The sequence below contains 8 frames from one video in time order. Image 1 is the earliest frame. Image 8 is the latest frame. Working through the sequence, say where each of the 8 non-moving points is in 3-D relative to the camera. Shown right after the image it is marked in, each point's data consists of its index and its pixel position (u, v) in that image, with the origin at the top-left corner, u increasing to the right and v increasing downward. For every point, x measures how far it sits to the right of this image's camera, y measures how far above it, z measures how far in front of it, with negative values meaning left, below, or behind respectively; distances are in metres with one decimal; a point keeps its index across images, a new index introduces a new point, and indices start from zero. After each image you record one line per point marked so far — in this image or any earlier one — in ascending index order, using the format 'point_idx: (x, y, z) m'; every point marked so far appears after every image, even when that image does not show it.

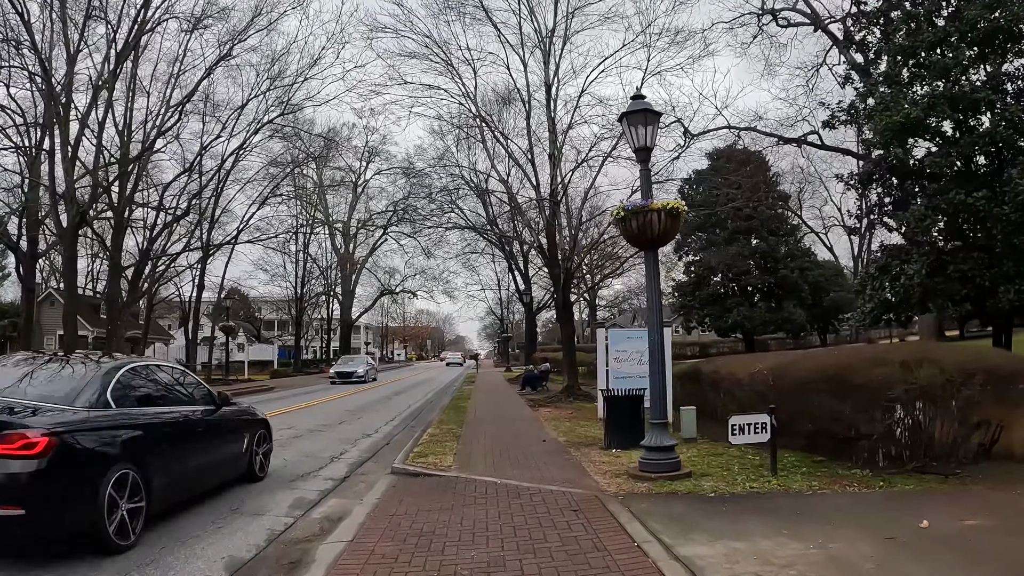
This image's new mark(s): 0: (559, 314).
0: (+1.3, -0.8, +18.4) m
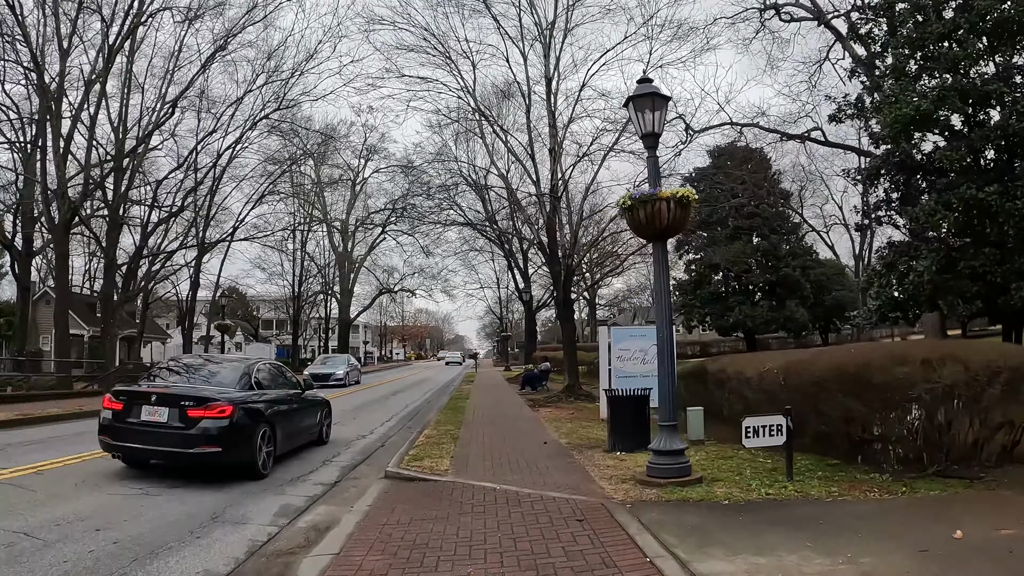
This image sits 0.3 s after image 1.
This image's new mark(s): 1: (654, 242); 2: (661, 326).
0: (+1.3, -0.7, +18.0) m
1: (+1.5, +0.5, +6.9) m
2: (+1.5, -0.4, +6.6) m
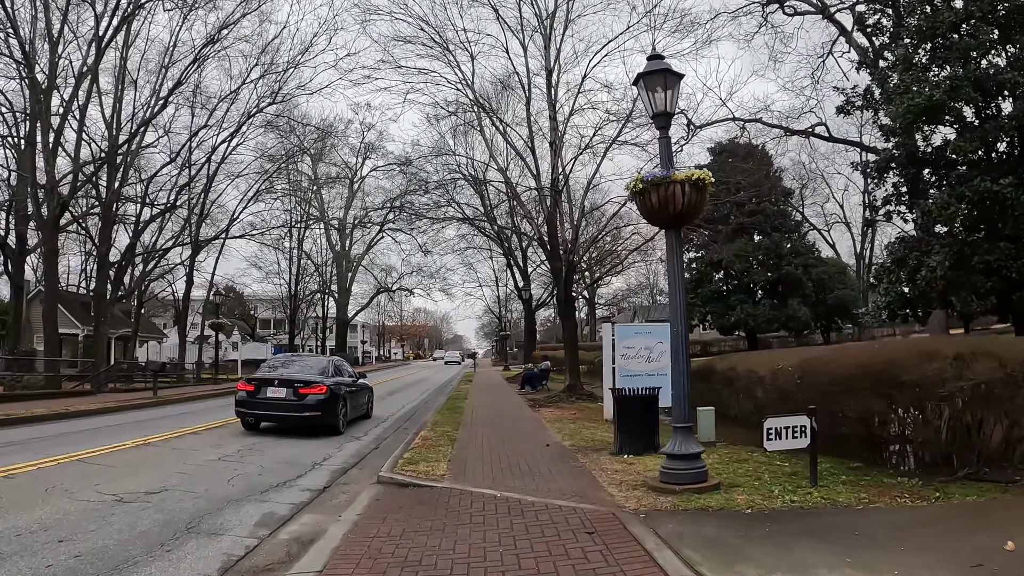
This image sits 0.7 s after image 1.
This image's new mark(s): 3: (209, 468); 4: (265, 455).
0: (+1.3, -0.6, +17.5) m
1: (+1.5, +0.6, +6.4) m
2: (+1.5, -0.3, +6.1) m
3: (-3.8, -2.3, +8.5) m
4: (-3.5, -2.4, +9.4) m
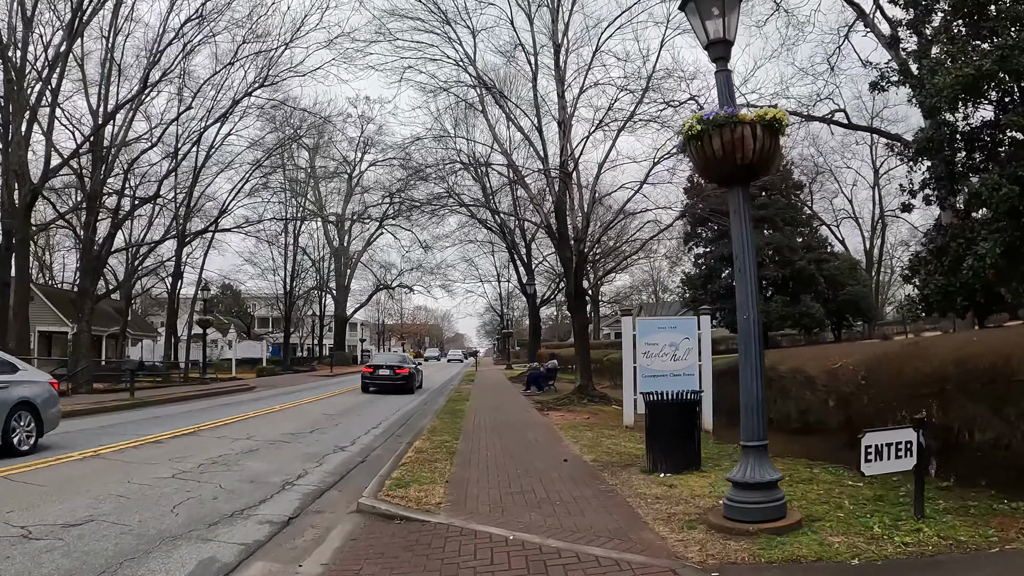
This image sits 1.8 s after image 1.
0: (+1.4, -0.4, +16.1) m
1: (+1.6, +0.7, +4.9) m
2: (+1.6, -0.1, +4.6) m
3: (-3.7, -2.1, +7.0) m
4: (-3.4, -2.2, +7.9) m
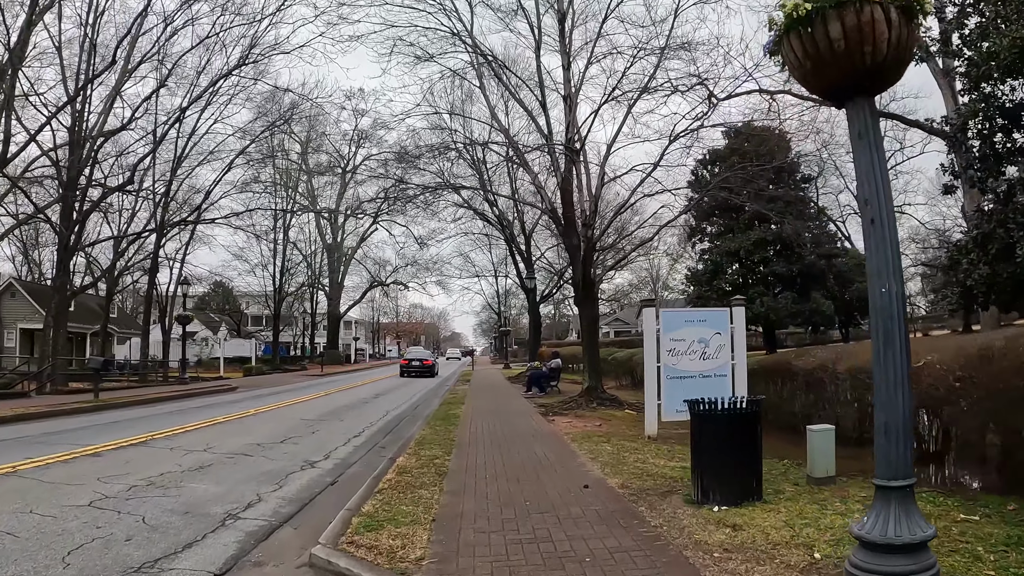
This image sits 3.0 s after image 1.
0: (+1.4, -0.2, +14.5) m
1: (+1.7, +0.9, +3.3) m
2: (+1.7, +0.1, +3.1) m
3: (-3.7, -1.9, +5.4) m
4: (-3.3, -2.0, +6.3) m
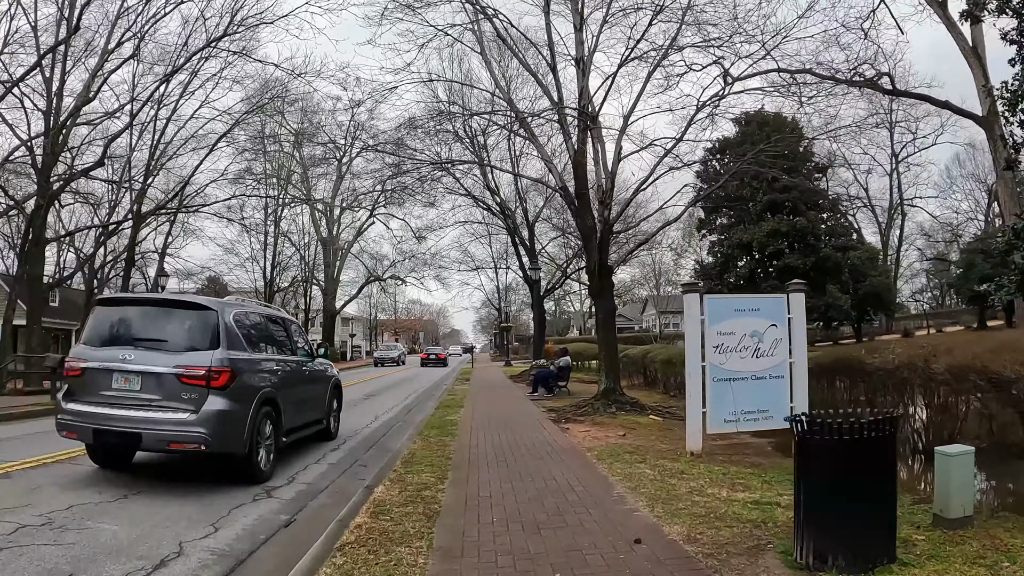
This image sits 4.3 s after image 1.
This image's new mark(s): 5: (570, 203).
0: (+1.5, 0.0, +12.7) m
1: (+1.8, +1.1, +1.6) m
2: (+1.8, +0.3, +1.3) m
3: (-3.6, -1.7, +3.7) m
4: (-3.2, -1.8, +4.6) m
5: (+1.1, +1.6, +12.9) m
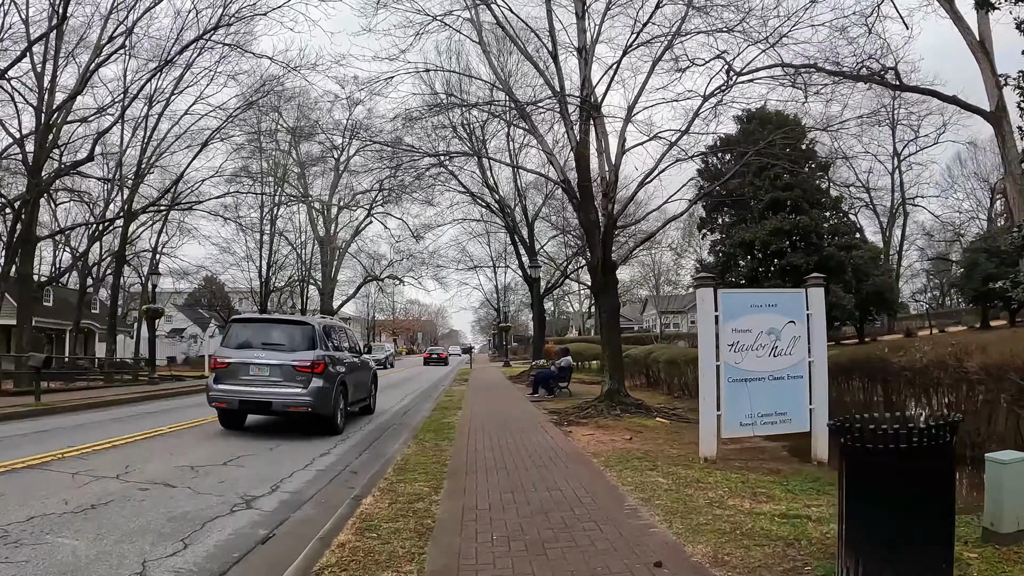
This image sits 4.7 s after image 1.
0: (+1.5, +0.1, +12.2) m
1: (+1.8, +1.2, +1.1) m
2: (+1.8, +0.3, +0.8) m
3: (-3.5, -1.7, +3.2) m
4: (-3.2, -1.7, +4.1) m
5: (+1.1, +1.7, +12.4) m
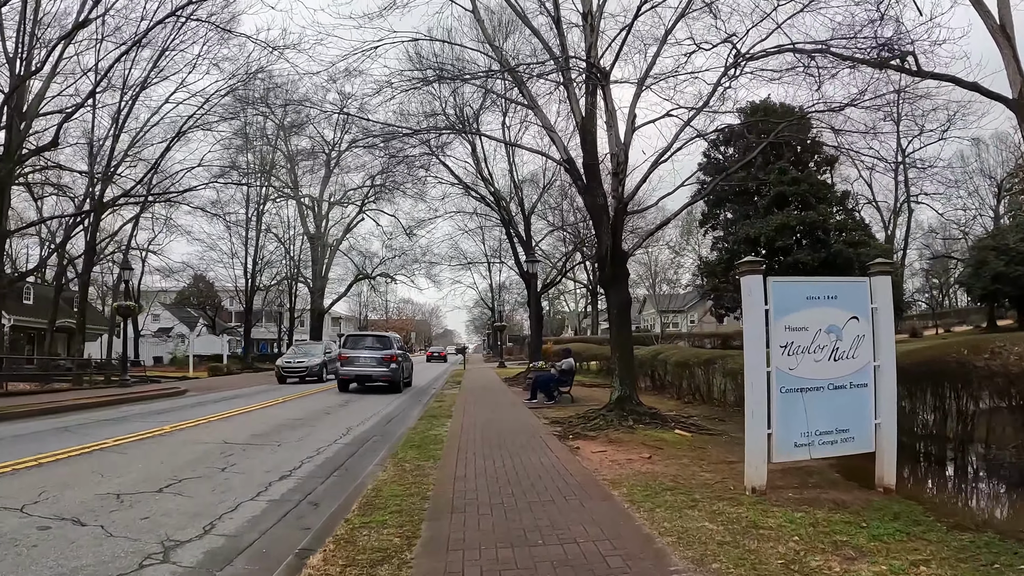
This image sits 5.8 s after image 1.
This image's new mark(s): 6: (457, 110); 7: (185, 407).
0: (+1.5, +0.2, +10.9) m
1: (+1.8, +1.3, -0.3) m
2: (+1.9, +0.4, -0.5) m
3: (-3.5, -1.6, +1.8) m
4: (-3.2, -1.6, +2.7) m
5: (+1.1, +1.8, +11.1) m
6: (-1.5, +4.6, +16.7) m
7: (-8.1, -3.0, +16.6) m
